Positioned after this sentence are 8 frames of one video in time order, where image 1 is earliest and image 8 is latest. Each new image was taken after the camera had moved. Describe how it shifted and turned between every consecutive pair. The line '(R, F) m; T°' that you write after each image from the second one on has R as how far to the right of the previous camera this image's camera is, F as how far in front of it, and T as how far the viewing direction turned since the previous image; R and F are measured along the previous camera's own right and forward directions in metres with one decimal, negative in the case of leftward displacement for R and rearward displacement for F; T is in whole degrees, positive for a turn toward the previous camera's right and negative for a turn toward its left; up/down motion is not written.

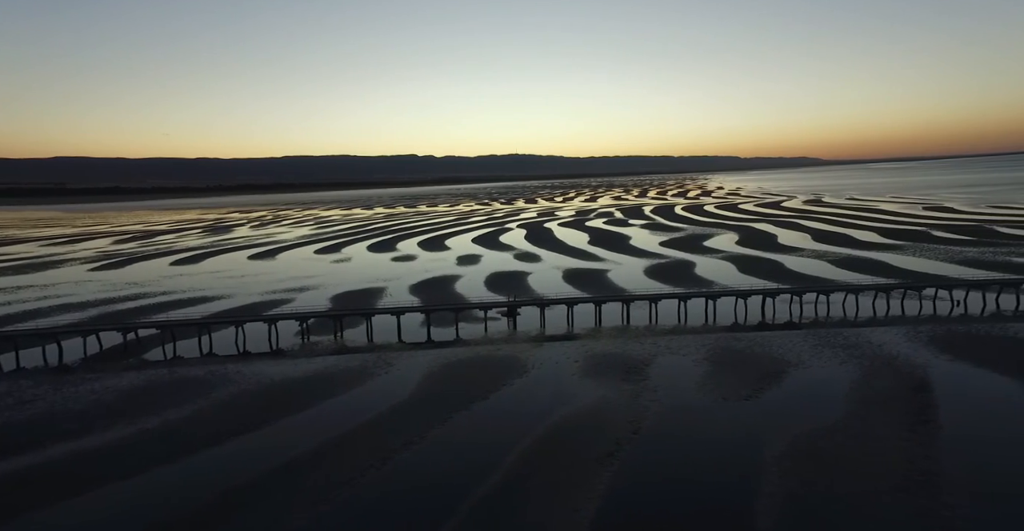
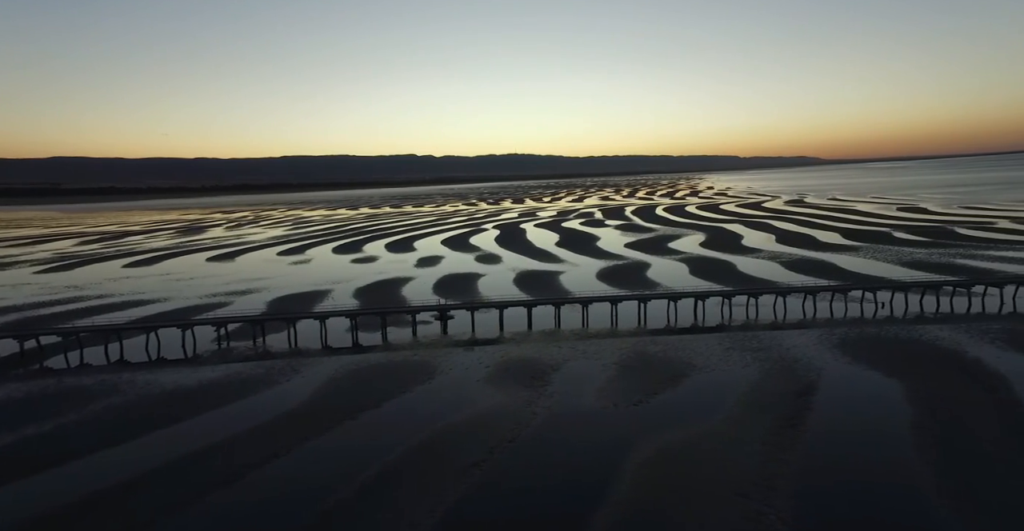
(+1.3, -0.1) m; +2°
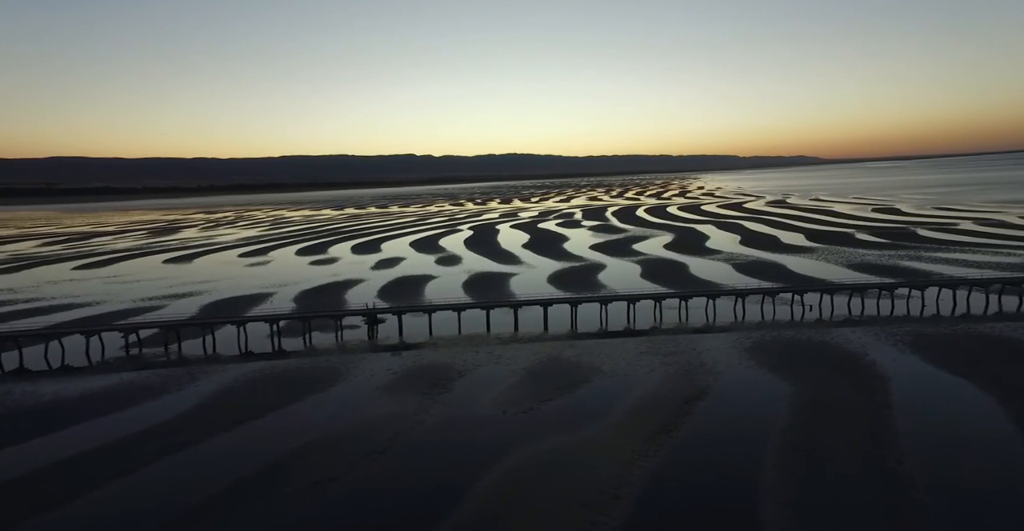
(+1.4, 0.0) m; +2°
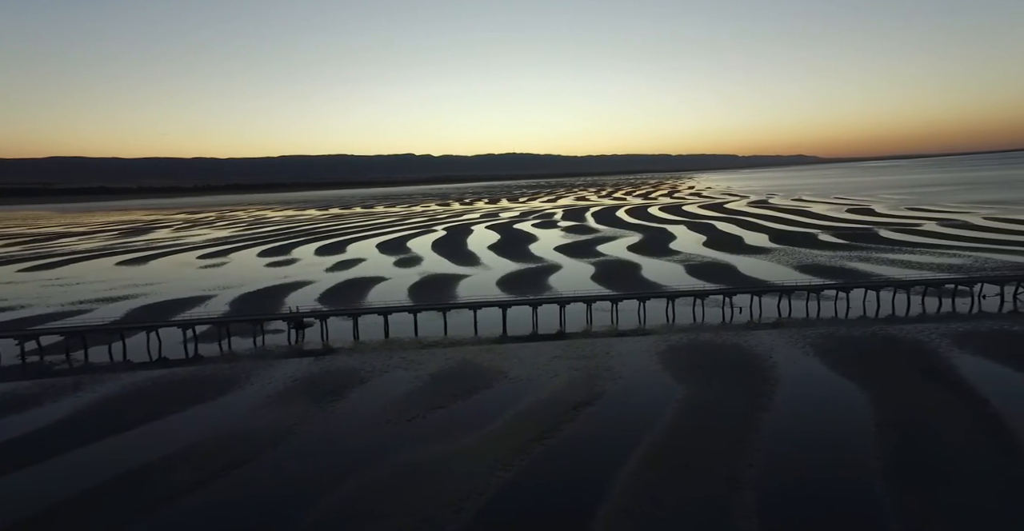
(+1.4, 0.0) m; +2°
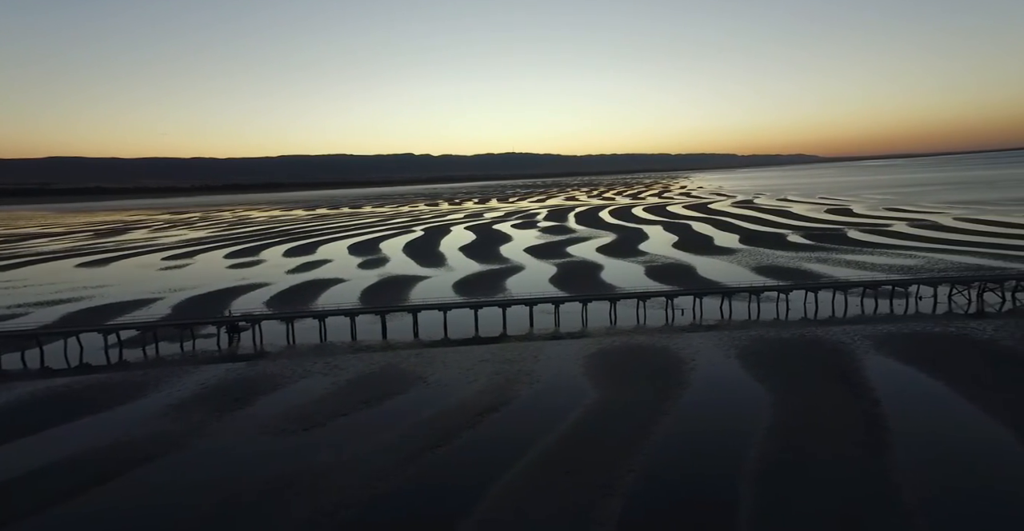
(+1.2, 0.0) m; +2°
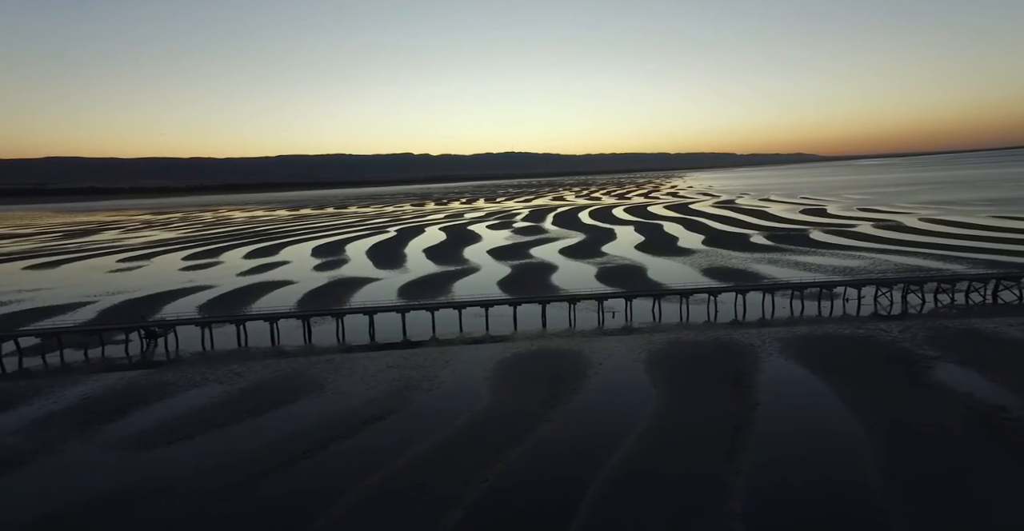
(+1.5, 0.0) m; +2°
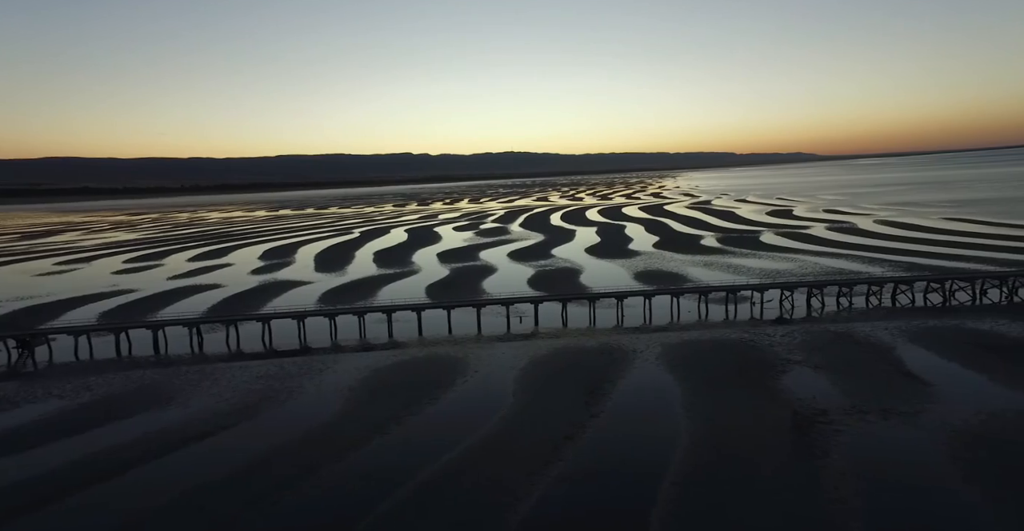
(+2.0, +0.1) m; +3°
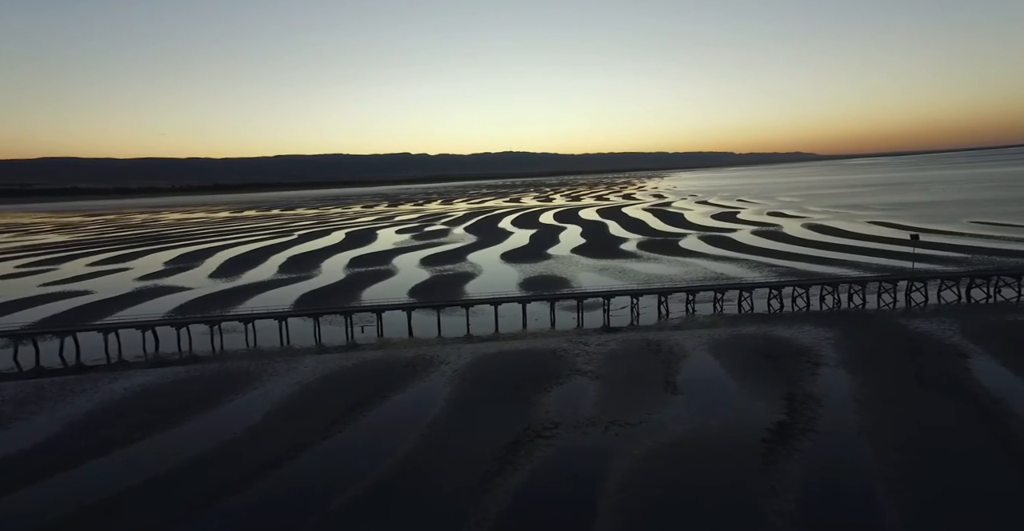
(+3.3, +0.2) m; +5°
